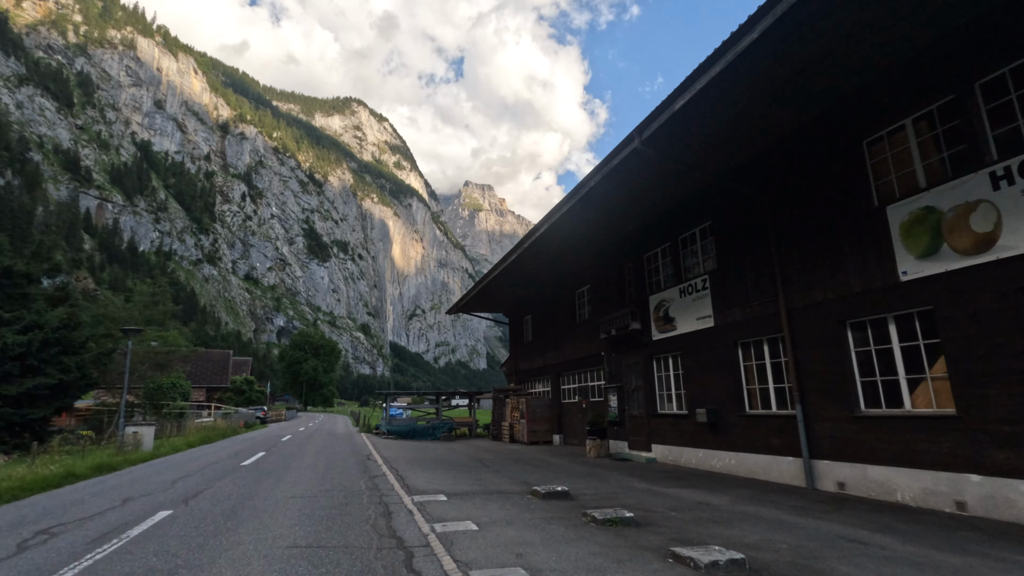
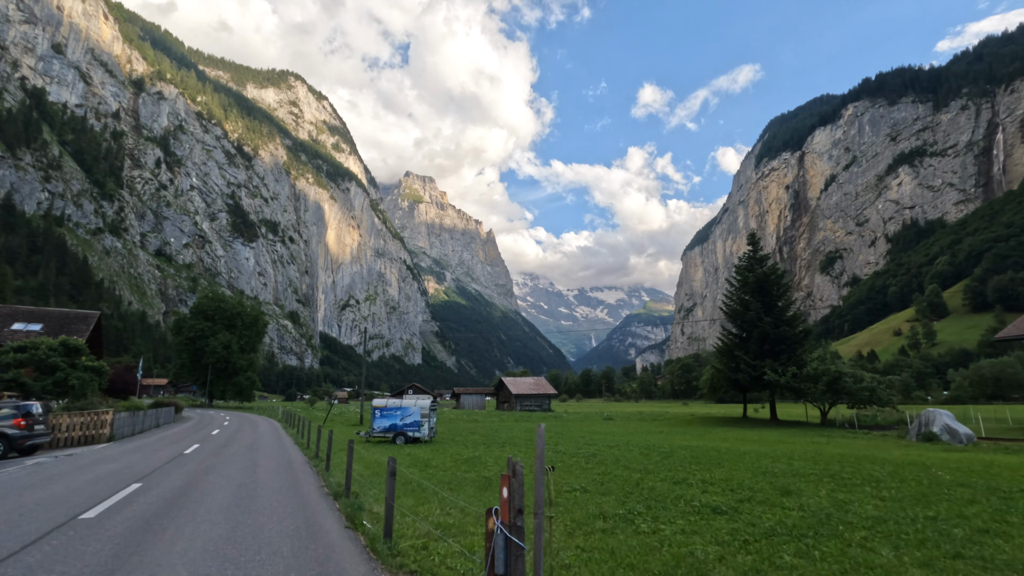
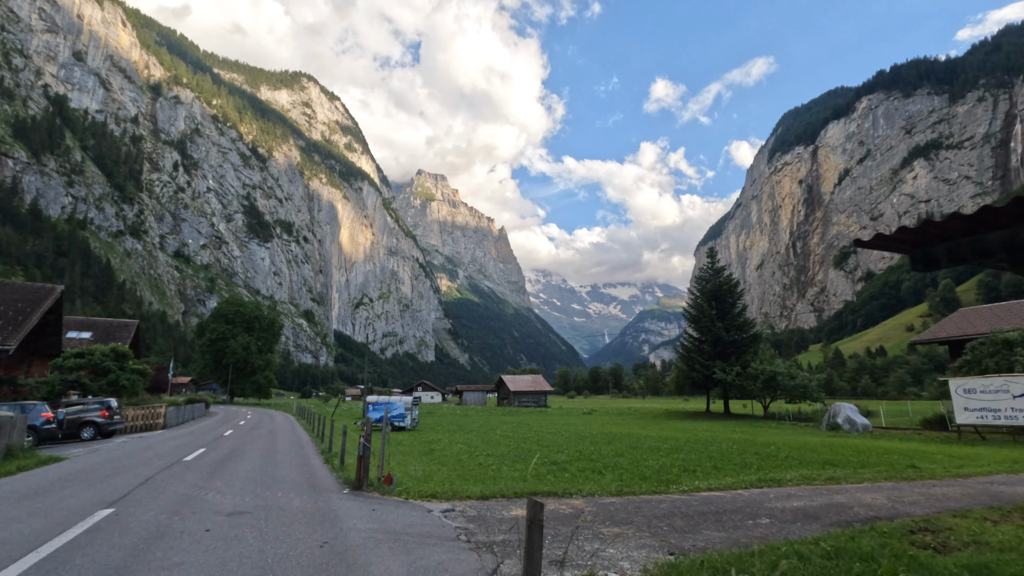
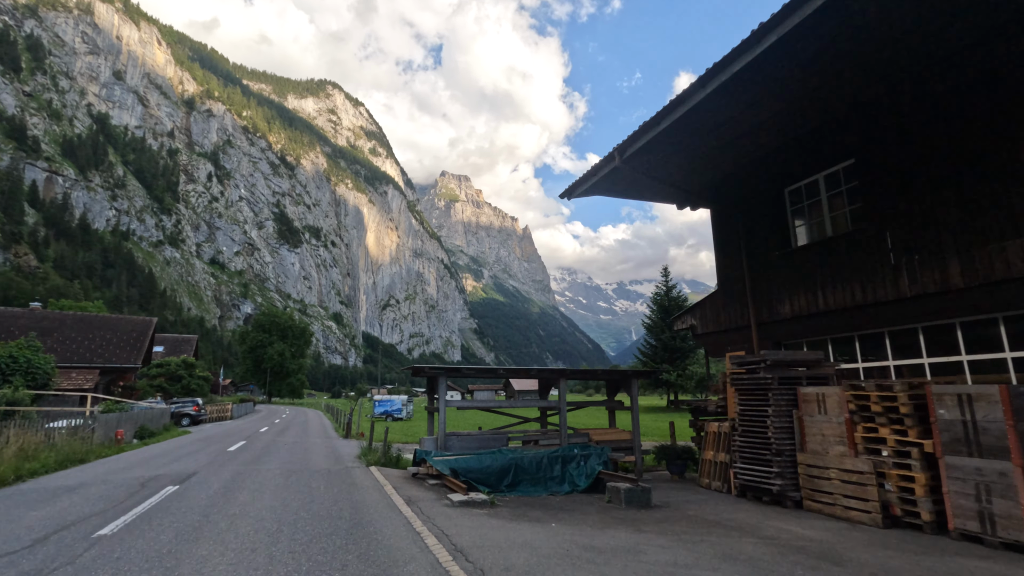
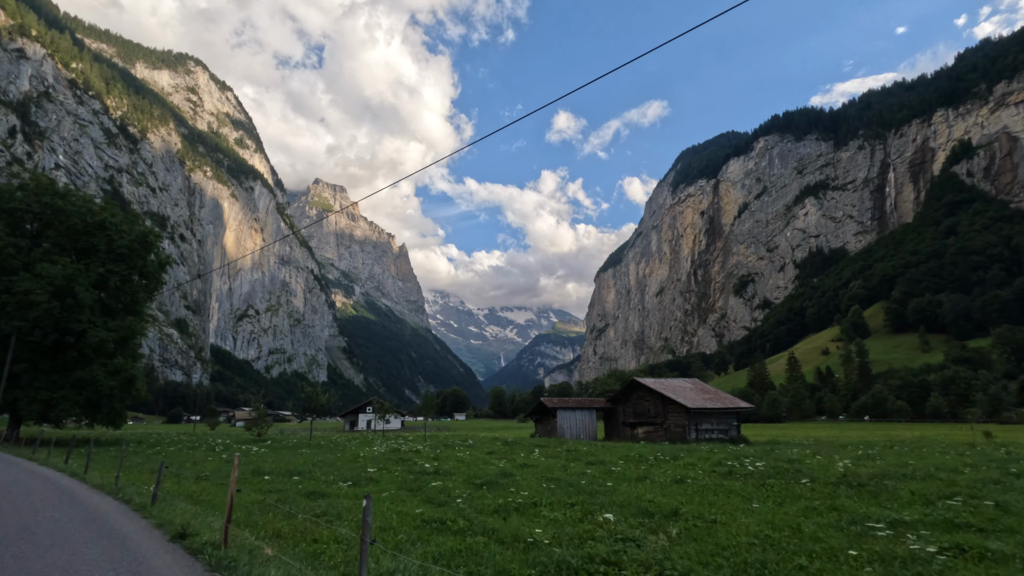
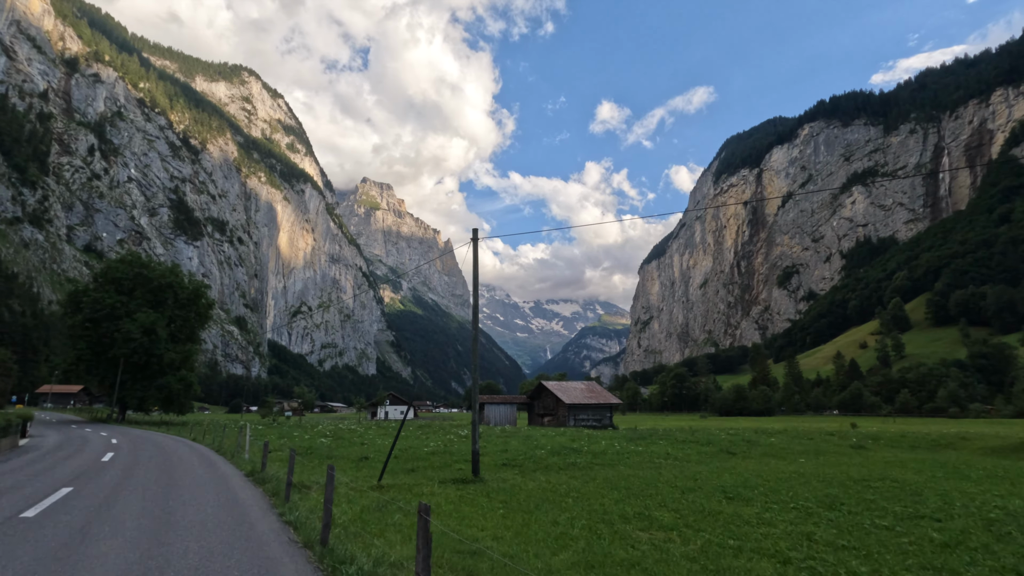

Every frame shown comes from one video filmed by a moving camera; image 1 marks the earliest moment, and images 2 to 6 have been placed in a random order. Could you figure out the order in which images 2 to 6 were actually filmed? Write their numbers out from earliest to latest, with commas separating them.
4, 3, 2, 6, 5
